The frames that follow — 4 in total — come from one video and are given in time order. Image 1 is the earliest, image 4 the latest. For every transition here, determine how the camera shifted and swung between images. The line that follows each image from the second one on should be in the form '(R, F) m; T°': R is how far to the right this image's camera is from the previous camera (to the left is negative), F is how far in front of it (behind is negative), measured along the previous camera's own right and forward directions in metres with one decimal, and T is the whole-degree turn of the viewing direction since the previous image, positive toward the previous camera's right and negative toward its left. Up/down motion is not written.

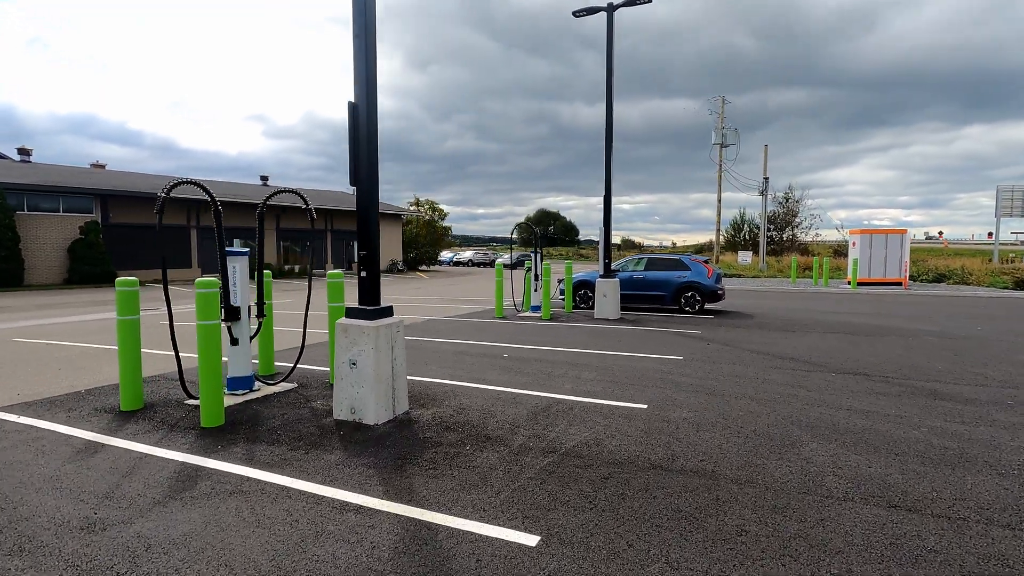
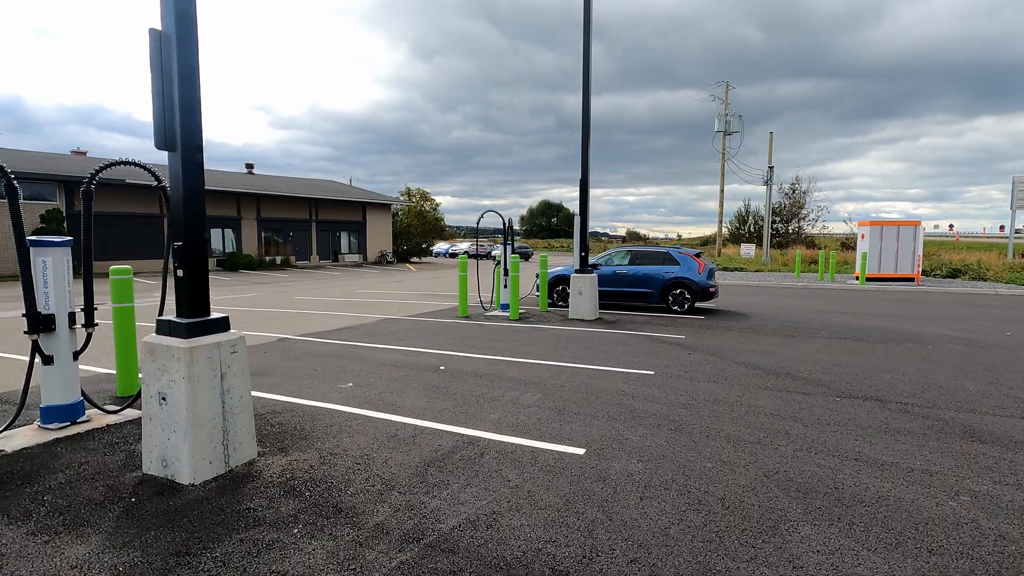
(+0.9, +1.4) m; -1°
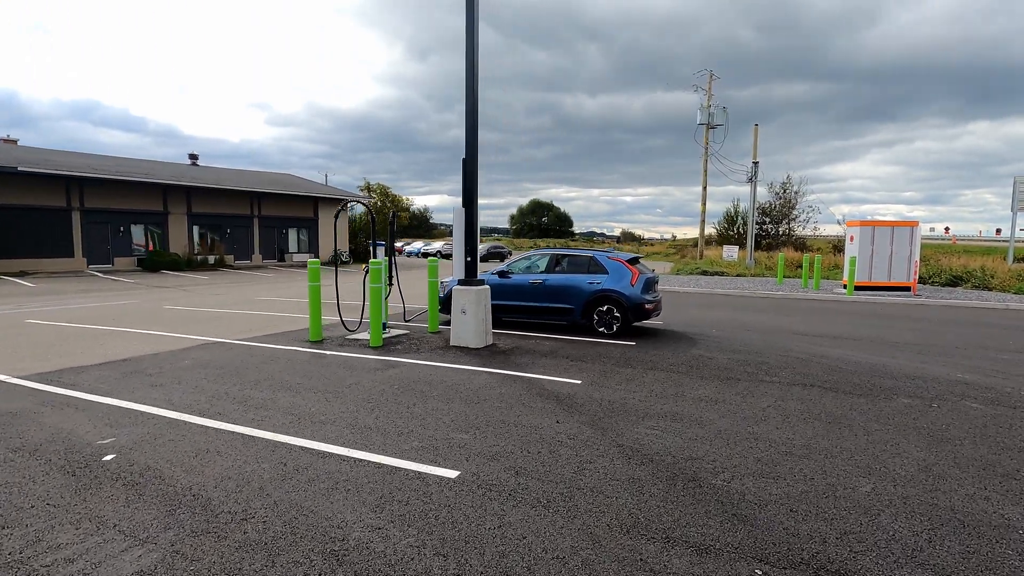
(+2.1, +2.9) m; 0°
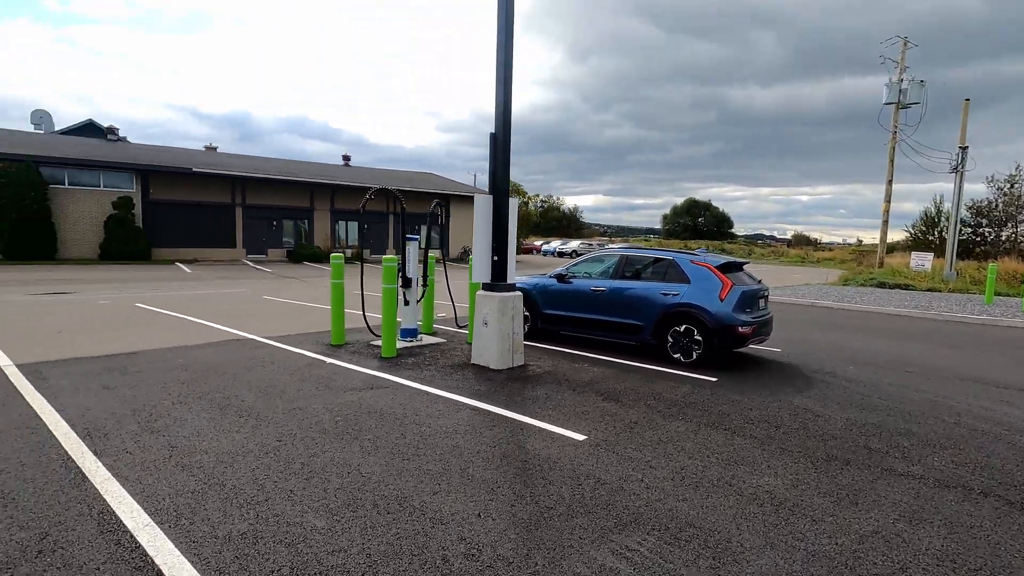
(+1.4, +1.9) m; -16°
